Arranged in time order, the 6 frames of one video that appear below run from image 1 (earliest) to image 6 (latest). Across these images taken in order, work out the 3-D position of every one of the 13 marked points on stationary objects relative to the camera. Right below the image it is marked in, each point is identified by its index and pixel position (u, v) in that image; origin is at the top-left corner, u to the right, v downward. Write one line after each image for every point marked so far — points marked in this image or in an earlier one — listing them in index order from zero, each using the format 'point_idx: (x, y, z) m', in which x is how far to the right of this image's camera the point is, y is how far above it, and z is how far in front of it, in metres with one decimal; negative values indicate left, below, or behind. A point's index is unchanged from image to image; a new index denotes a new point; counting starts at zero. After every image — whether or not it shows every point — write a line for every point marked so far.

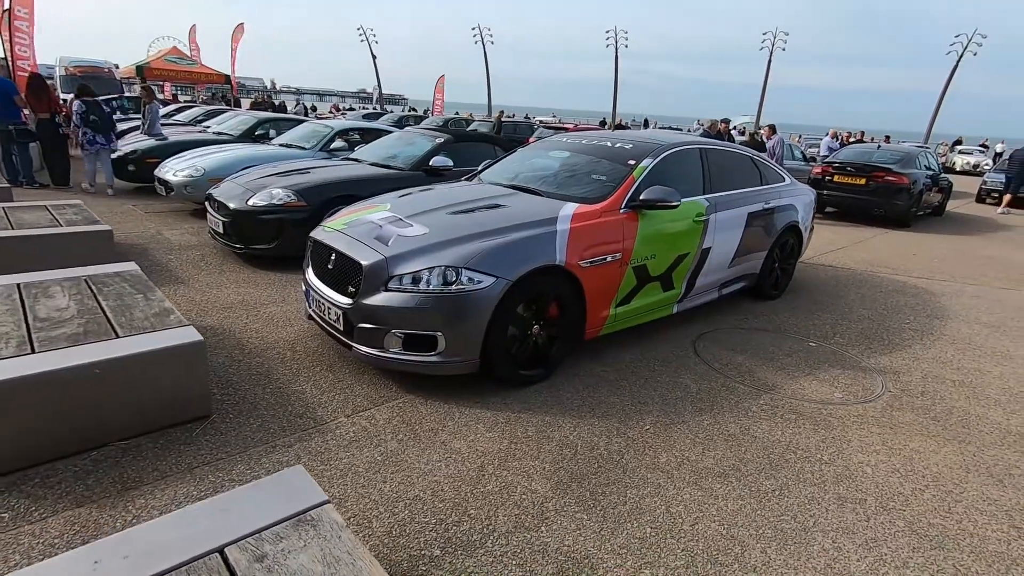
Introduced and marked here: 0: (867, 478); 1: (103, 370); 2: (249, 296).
0: (+1.9, -1.0, +2.9) m
1: (-2.0, -0.4, +2.6) m
2: (-2.4, -0.1, +4.9) m
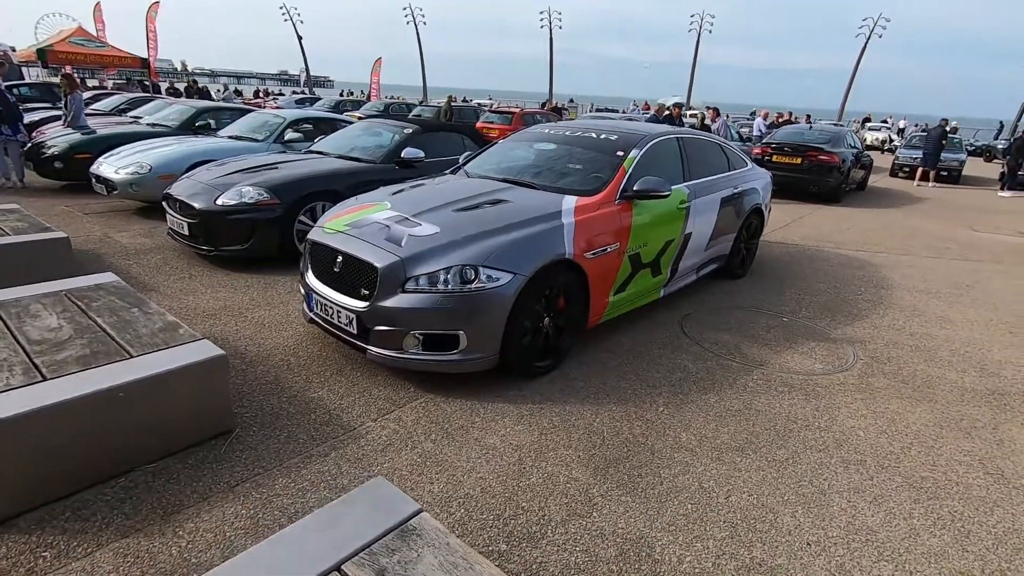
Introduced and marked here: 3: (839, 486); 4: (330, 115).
0: (+2.1, -0.9, +3.2) m
1: (-1.7, -0.5, +2.4) m
2: (-2.4, -0.1, +4.7) m
3: (+1.7, -1.0, +2.8) m
4: (-3.0, +2.9, +9.0) m
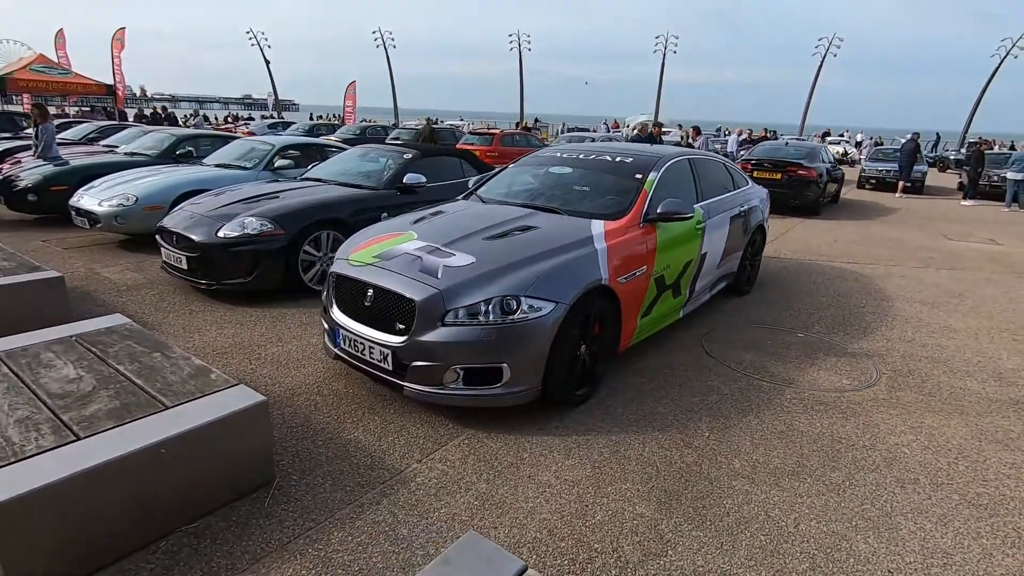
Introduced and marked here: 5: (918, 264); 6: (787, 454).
0: (+2.3, -1.0, +3.2) m
1: (-1.4, -0.7, +2.3) m
2: (-2.2, -0.4, +4.5) m
3: (+2.0, -1.1, +2.7) m
4: (-3.2, +2.4, +8.8) m
5: (+6.2, +0.4, +8.3) m
6: (+1.6, -1.0, +3.2) m
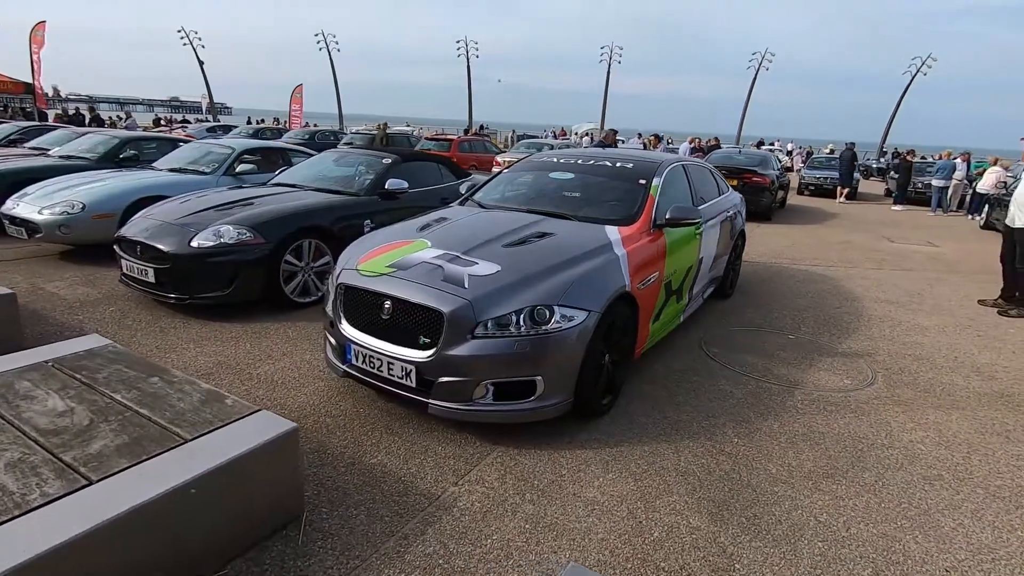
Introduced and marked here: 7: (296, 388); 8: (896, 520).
0: (+2.5, -1.0, +3.3) m
1: (-1.2, -0.7, +2.0) m
2: (-2.2, -0.5, +4.1) m
3: (+2.2, -1.1, +2.8) m
4: (-3.6, +2.2, +8.4) m
5: (+5.8, +0.4, +8.8) m
6: (+1.8, -1.0, +3.2) m
7: (-1.5, -0.7, +3.7) m
8: (+1.9, -1.2, +2.7) m
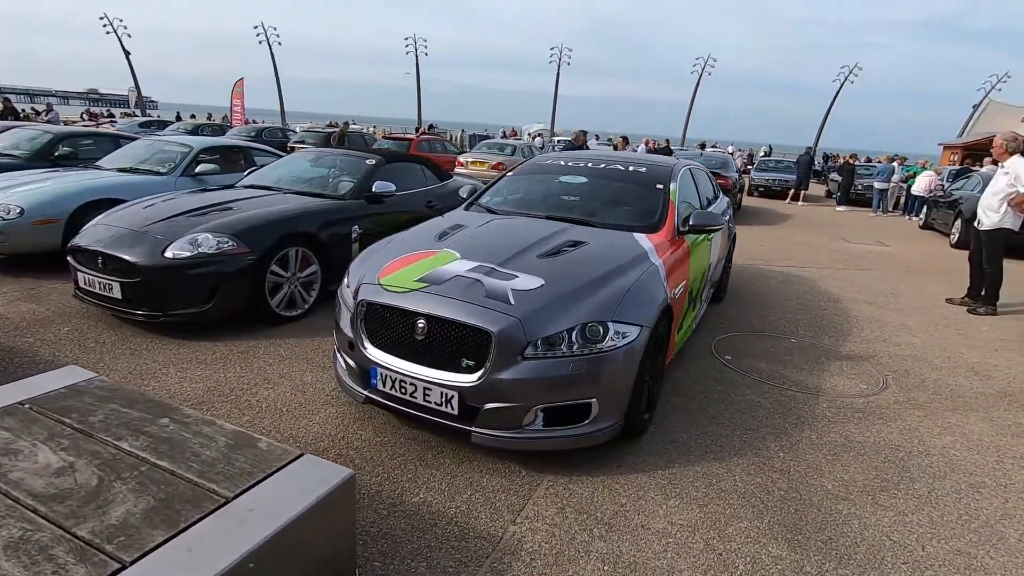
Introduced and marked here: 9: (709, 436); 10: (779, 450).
0: (+2.7, -1.0, +3.3) m
1: (-0.8, -0.8, +1.7) m
2: (-2.0, -0.6, +3.7) m
3: (+2.5, -1.2, +2.8) m
4: (-3.9, +2.1, +7.8) m
5: (+5.5, +0.4, +9.1) m
6: (+2.0, -1.0, +3.1) m
7: (-1.3, -0.8, +3.3) m
8: (+2.2, -1.2, +2.6) m
9: (+1.2, -0.9, +3.4) m
10: (+1.6, -1.0, +3.3) m
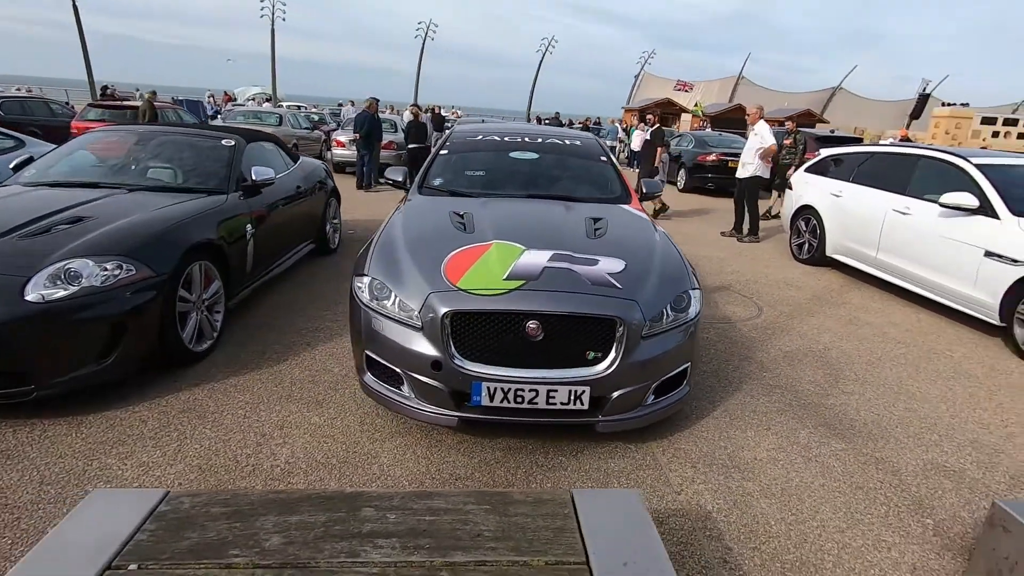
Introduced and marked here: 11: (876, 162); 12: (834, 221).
0: (+2.8, -0.5, +4.6) m
1: (+0.5, -0.9, +1.5) m
2: (-1.6, -0.9, +2.7) m
3: (+2.9, -0.7, +4.0) m
4: (-5.5, +1.7, +5.3) m
5: (+2.4, +1.5, +10.8) m
6: (+2.3, -0.6, +4.1) m
7: (-0.7, -0.9, +2.7) m
8: (+2.7, -0.8, +3.8) m
9: (+1.5, -0.6, +3.9) m
10: (+1.8, -0.6, +4.0) m
11: (+4.5, +1.6, +6.7) m
12: (+4.1, +0.9, +6.9) m
